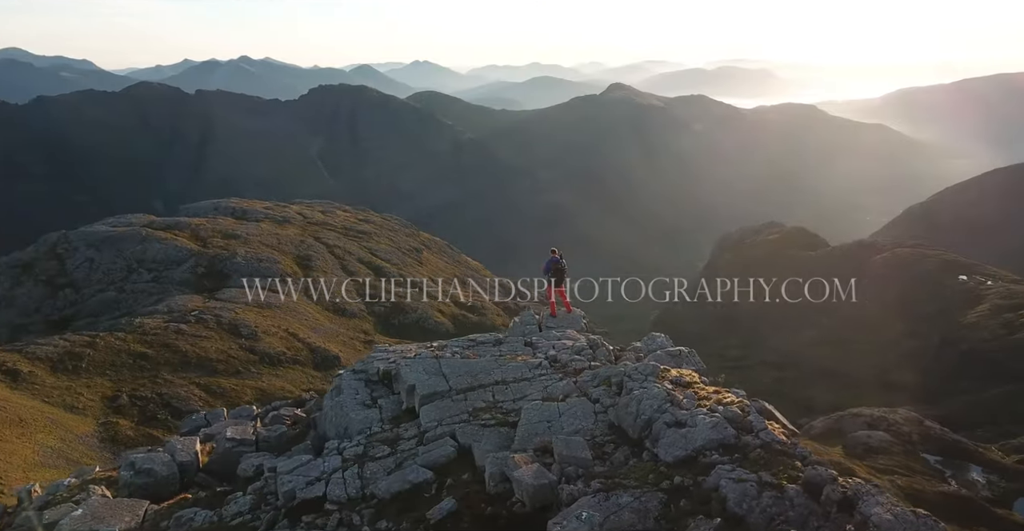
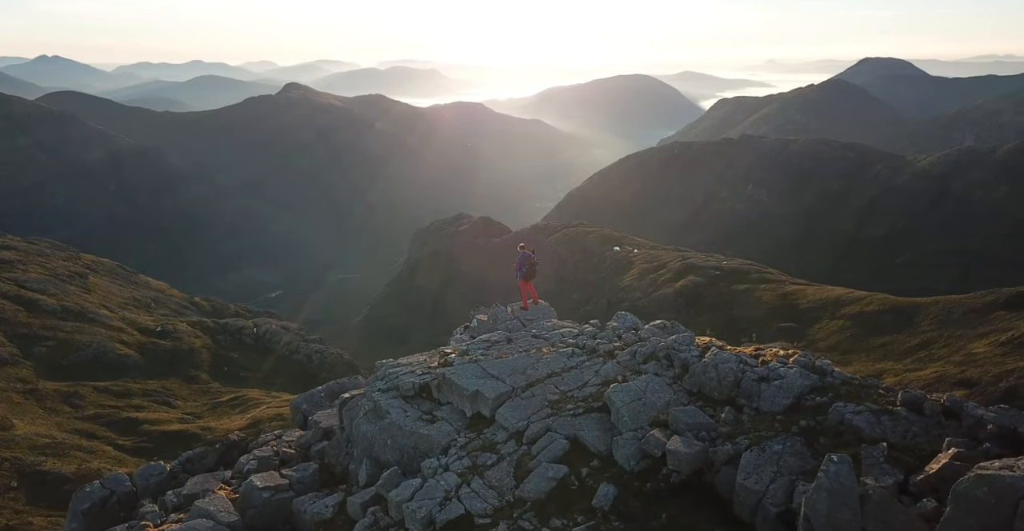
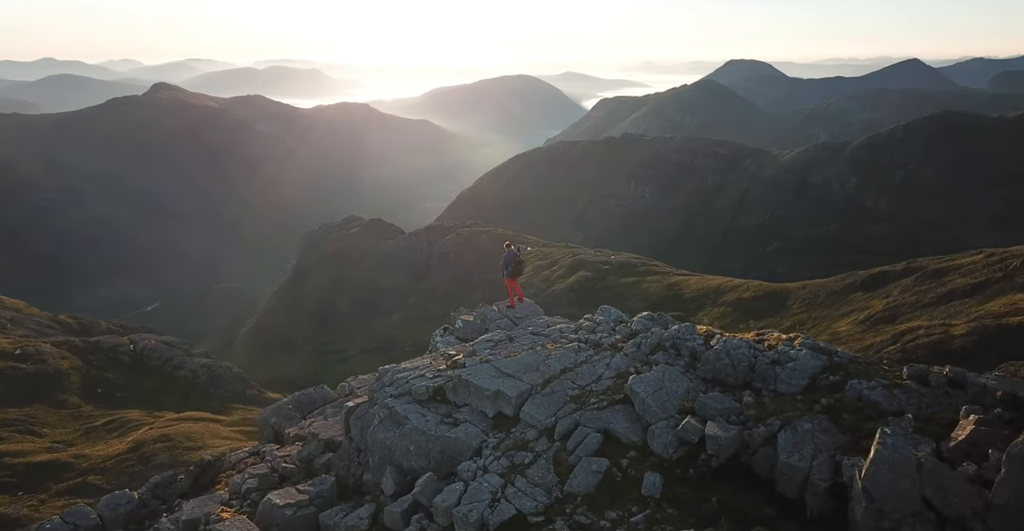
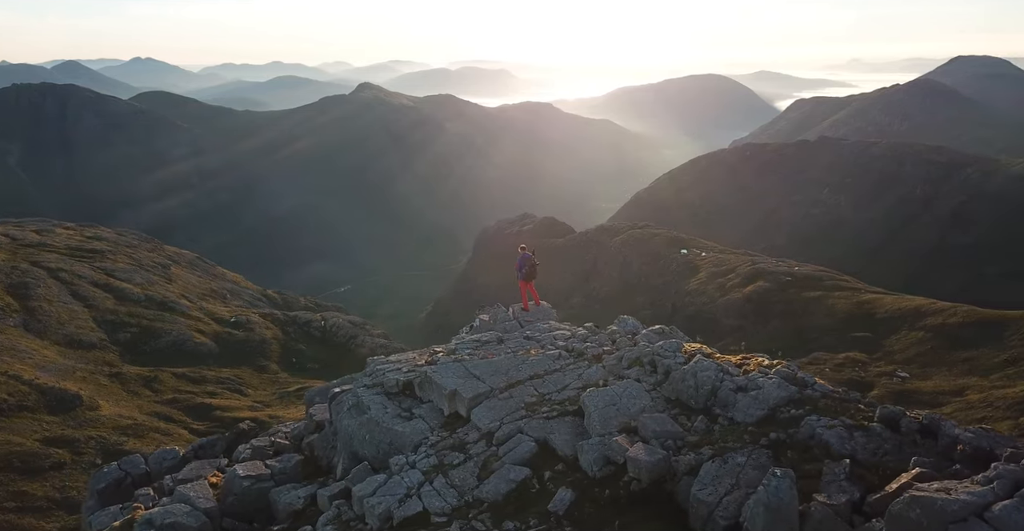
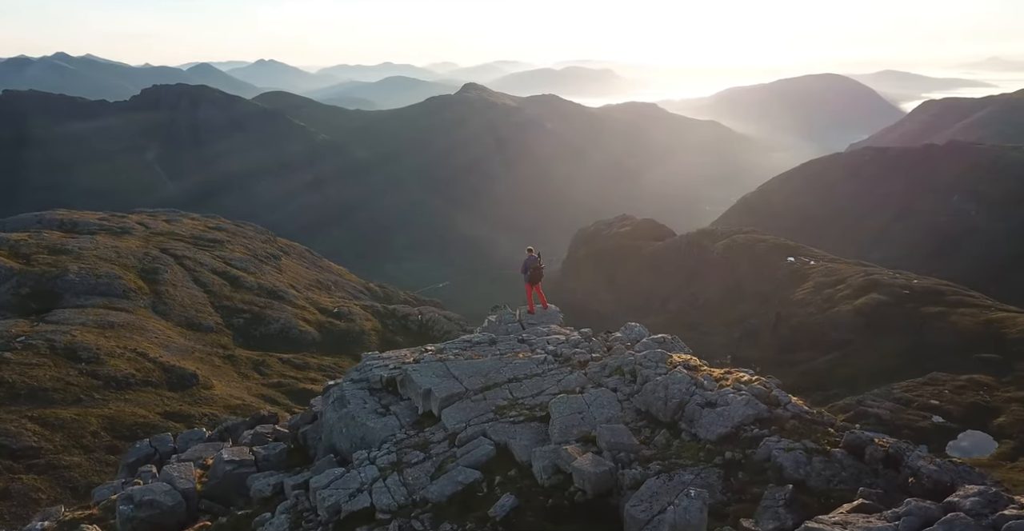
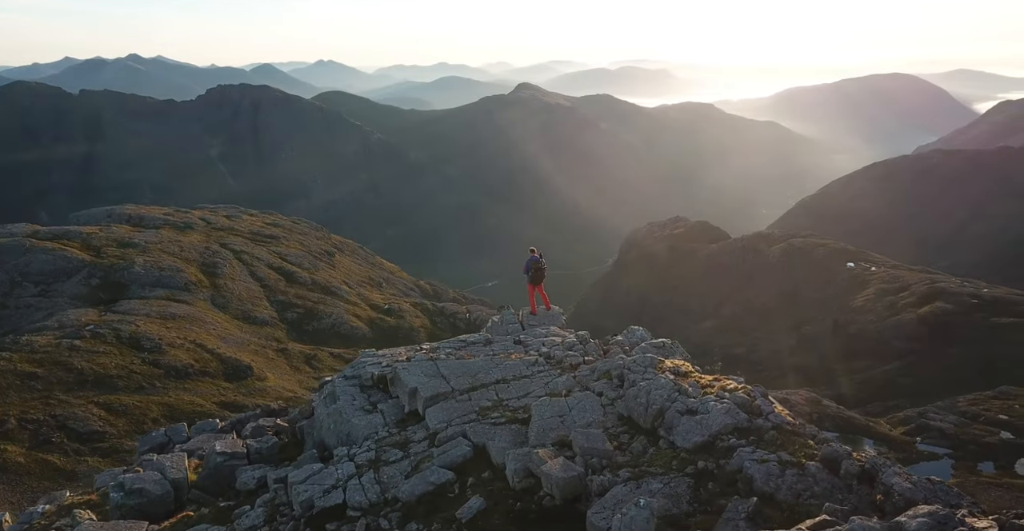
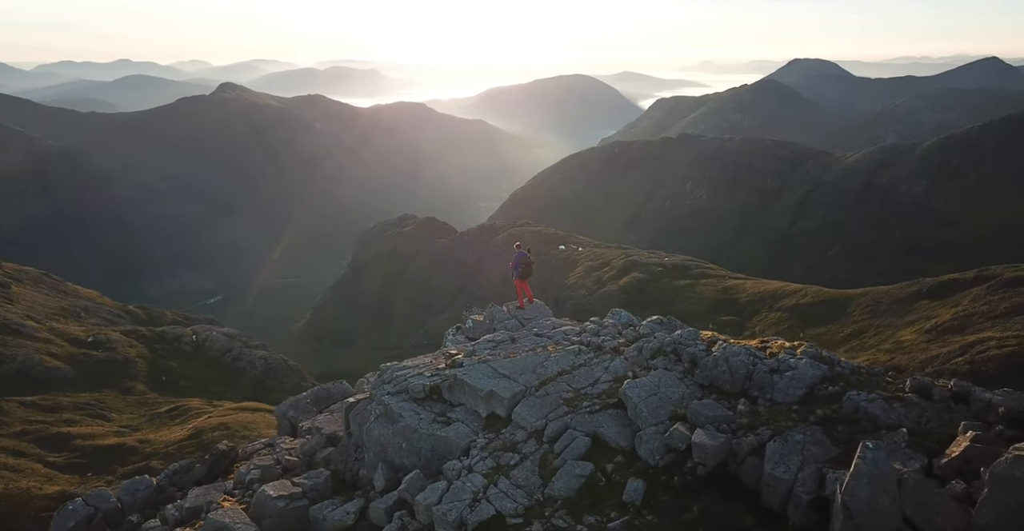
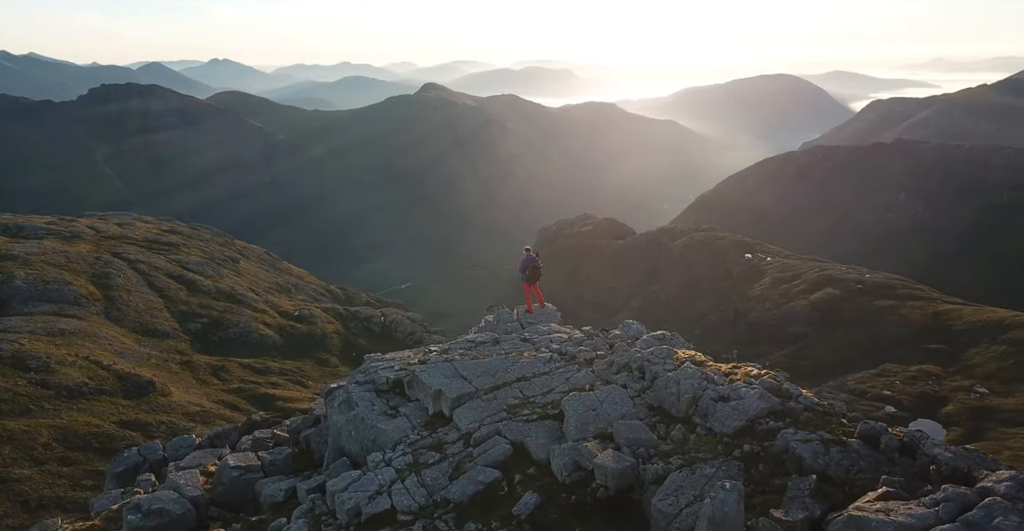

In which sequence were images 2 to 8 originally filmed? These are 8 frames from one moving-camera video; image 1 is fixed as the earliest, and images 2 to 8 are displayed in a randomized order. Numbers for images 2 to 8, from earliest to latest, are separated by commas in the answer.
6, 5, 8, 4, 2, 7, 3
